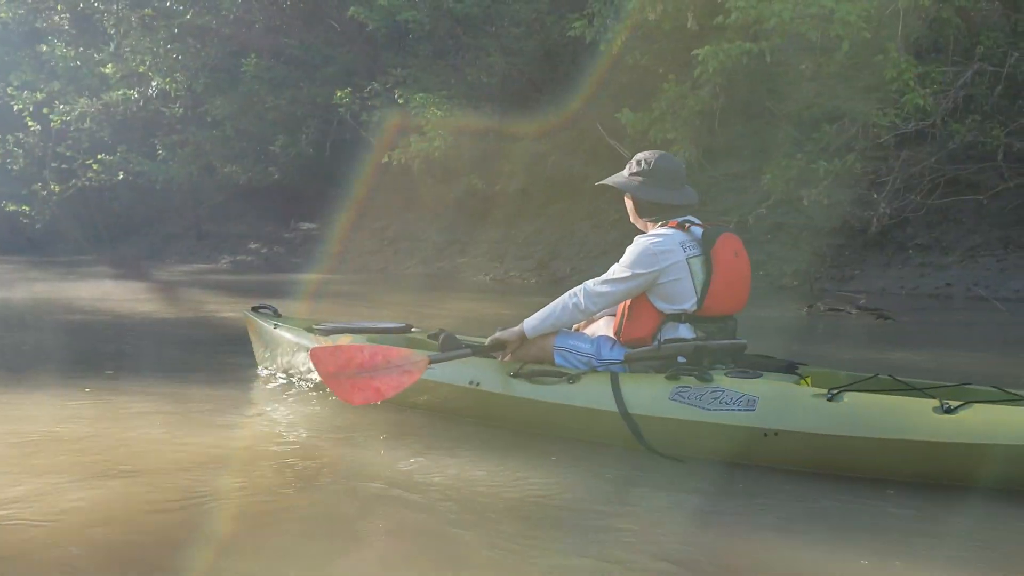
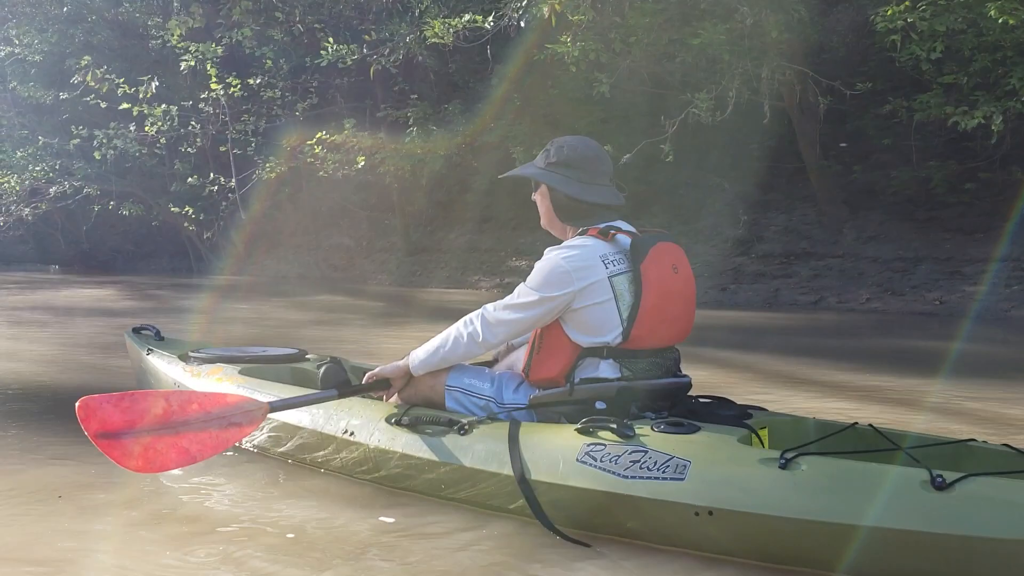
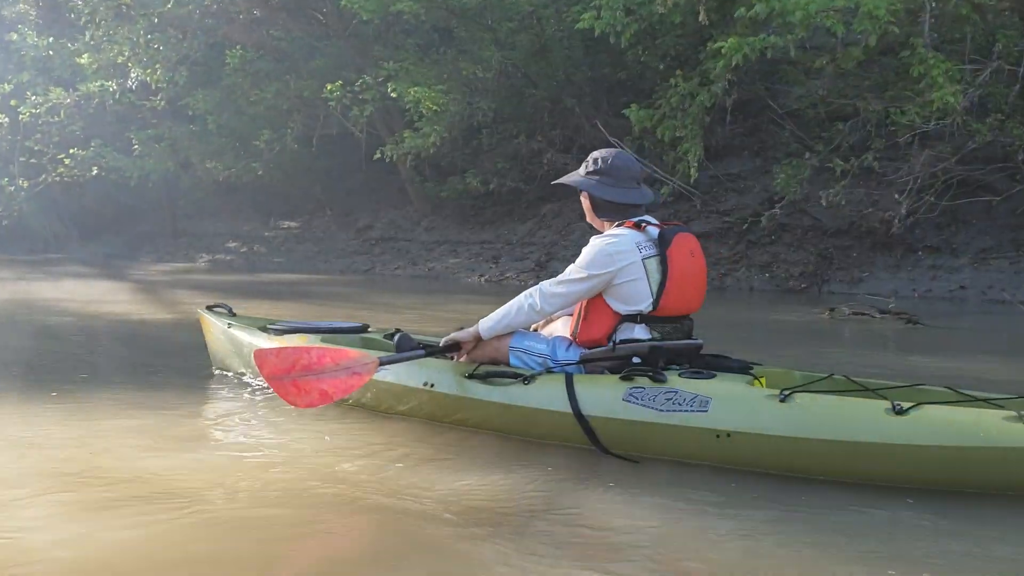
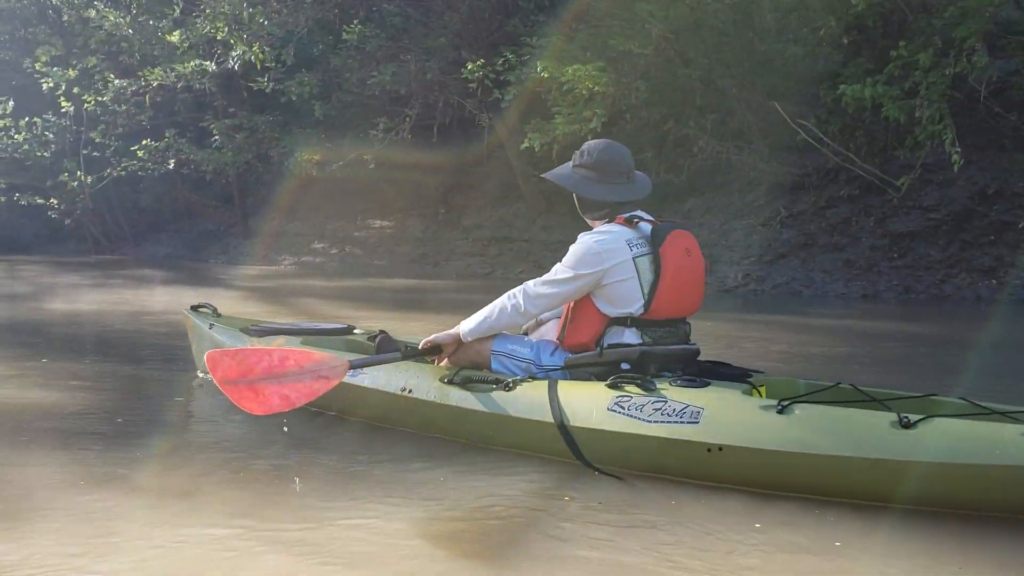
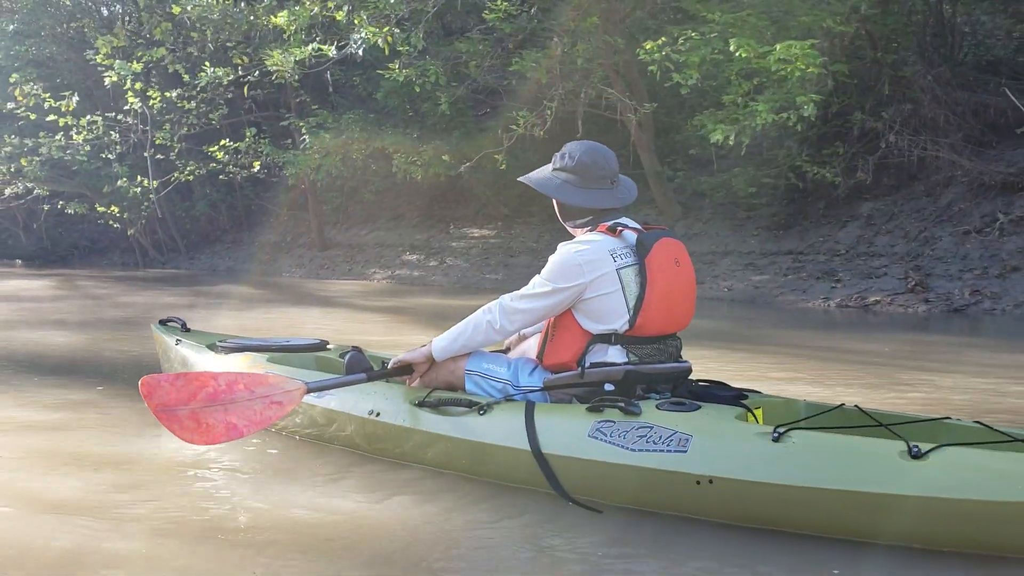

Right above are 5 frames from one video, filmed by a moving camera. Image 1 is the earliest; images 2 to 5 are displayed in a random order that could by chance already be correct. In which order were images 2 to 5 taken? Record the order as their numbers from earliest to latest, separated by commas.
3, 4, 5, 2
